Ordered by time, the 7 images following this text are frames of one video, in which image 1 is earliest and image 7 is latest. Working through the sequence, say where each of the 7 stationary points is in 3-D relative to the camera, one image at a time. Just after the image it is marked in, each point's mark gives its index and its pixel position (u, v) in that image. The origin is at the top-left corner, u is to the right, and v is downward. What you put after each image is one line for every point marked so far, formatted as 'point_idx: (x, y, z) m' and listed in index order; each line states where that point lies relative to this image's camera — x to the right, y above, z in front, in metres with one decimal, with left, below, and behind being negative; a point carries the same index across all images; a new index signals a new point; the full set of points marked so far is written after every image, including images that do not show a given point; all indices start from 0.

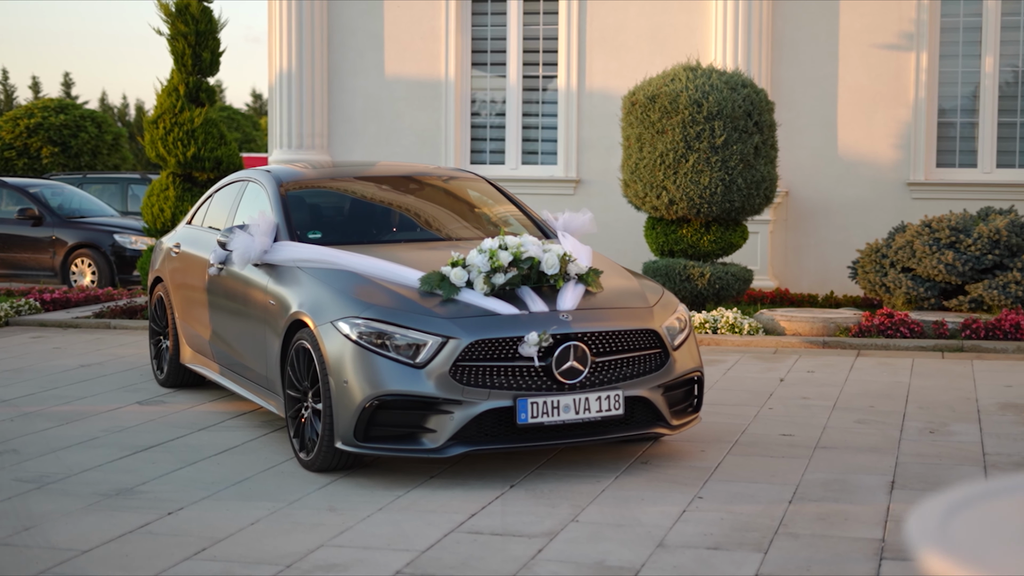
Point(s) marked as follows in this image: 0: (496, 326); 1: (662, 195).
0: (0.0, -0.1, +4.7) m
1: (+0.9, +0.5, +9.1) m
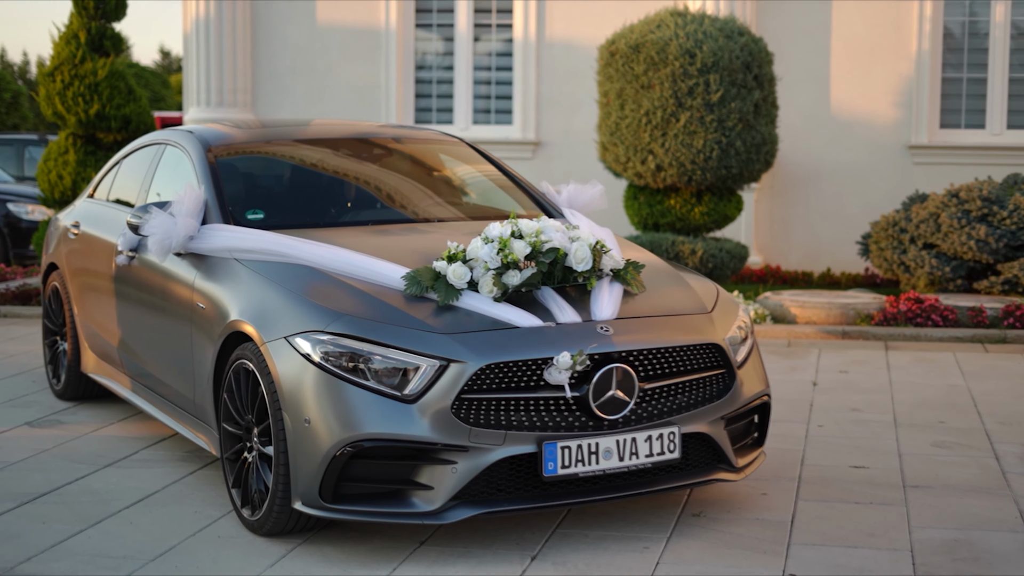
0: (0.0, -0.1, +3.5) m
1: (+0.7, +0.6, +7.8) m
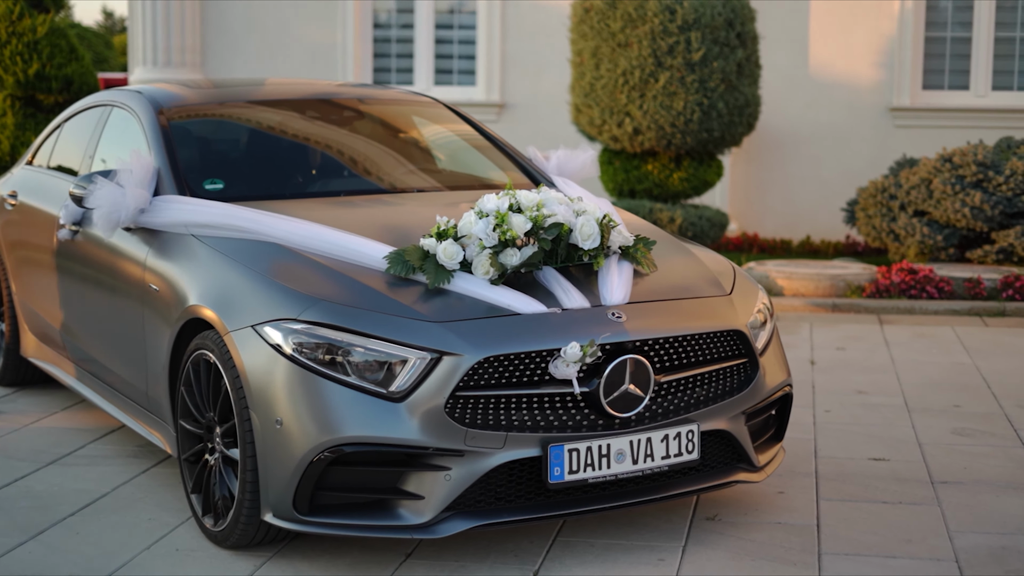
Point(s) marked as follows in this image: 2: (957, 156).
0: (0.0, -0.1, +3.0) m
1: (+0.5, +0.8, +7.4) m
2: (+2.0, +0.6, +7.3) m
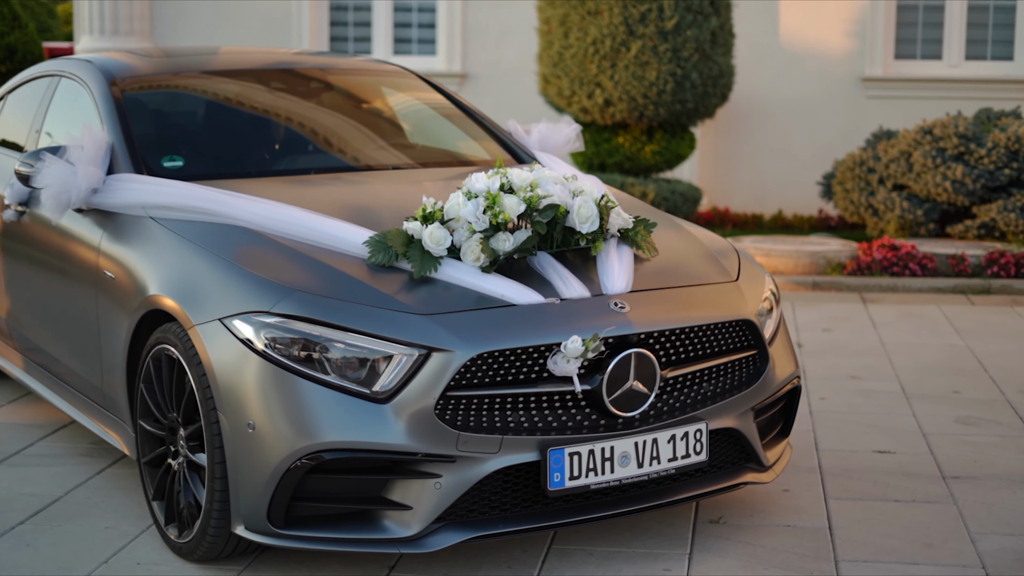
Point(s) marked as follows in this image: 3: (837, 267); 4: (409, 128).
0: (0.0, -0.1, +2.8) m
1: (+0.4, +0.9, +7.2) m
2: (+1.9, +0.7, +7.0) m
3: (+1.3, +0.1, +6.6) m
4: (-0.3, +0.5, +4.7) m
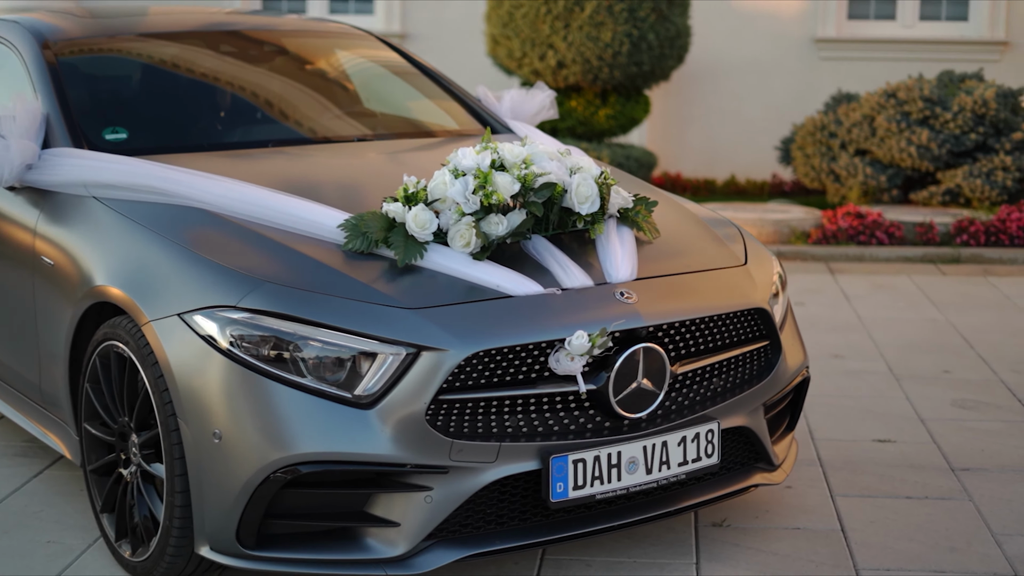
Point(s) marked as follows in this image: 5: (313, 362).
0: (0.0, 0.0, +2.5) m
1: (+0.1, +1.0, +6.8) m
2: (+1.7, +0.8, +6.8) m
3: (+1.2, +0.2, +6.3) m
4: (-0.4, +0.5, +4.3) m
5: (-0.3, -0.1, +2.4) m
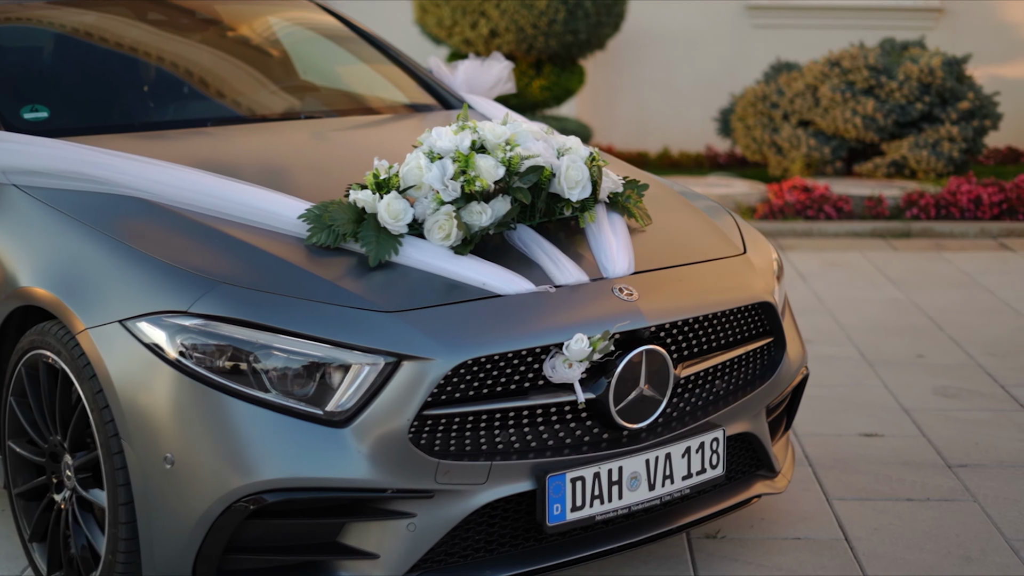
0: (0.0, 0.0, +2.2) m
1: (-0.1, +1.1, +6.5) m
2: (+1.4, +1.0, +6.6) m
3: (+0.9, +0.3, +6.1) m
4: (-0.5, +0.6, +4.0) m
5: (-0.3, -0.1, +2.1) m
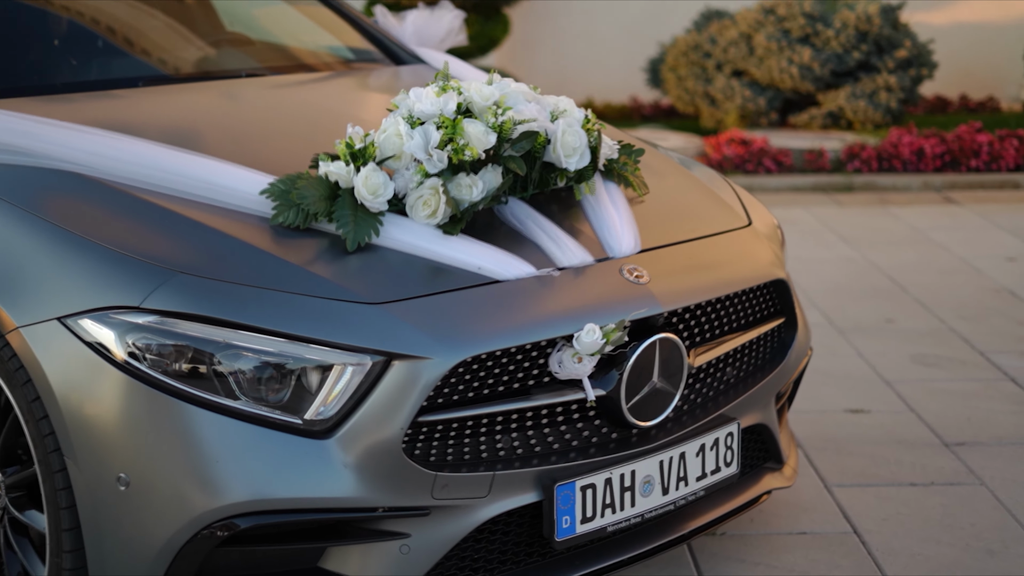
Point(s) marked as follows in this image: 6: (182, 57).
0: (0.0, 0.0, +1.9) m
1: (-0.4, +1.2, +6.2) m
2: (+1.1, +1.1, +6.4) m
3: (+0.6, +0.5, +5.9) m
4: (-0.7, +0.6, +3.7) m
5: (-0.3, -0.1, +1.8) m
6: (-0.7, +0.5, +3.4) m
